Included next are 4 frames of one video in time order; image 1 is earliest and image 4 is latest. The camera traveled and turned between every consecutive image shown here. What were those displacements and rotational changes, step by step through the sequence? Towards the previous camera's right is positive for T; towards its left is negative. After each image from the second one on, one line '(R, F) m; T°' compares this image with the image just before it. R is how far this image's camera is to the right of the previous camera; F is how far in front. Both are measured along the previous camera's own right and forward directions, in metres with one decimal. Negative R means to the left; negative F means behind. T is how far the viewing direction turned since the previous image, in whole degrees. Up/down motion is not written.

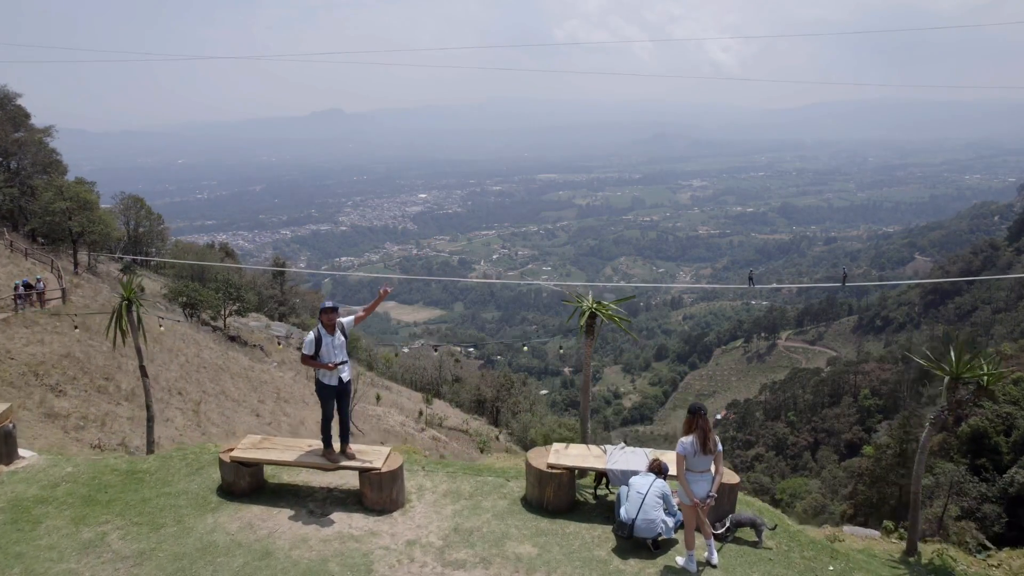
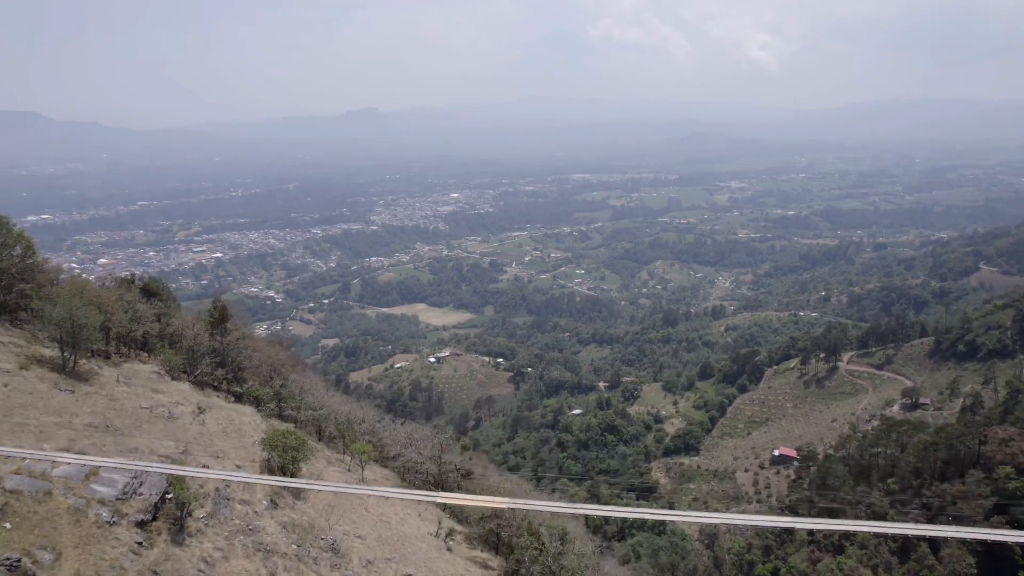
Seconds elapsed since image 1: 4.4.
(0.0, +5.6) m; -3°
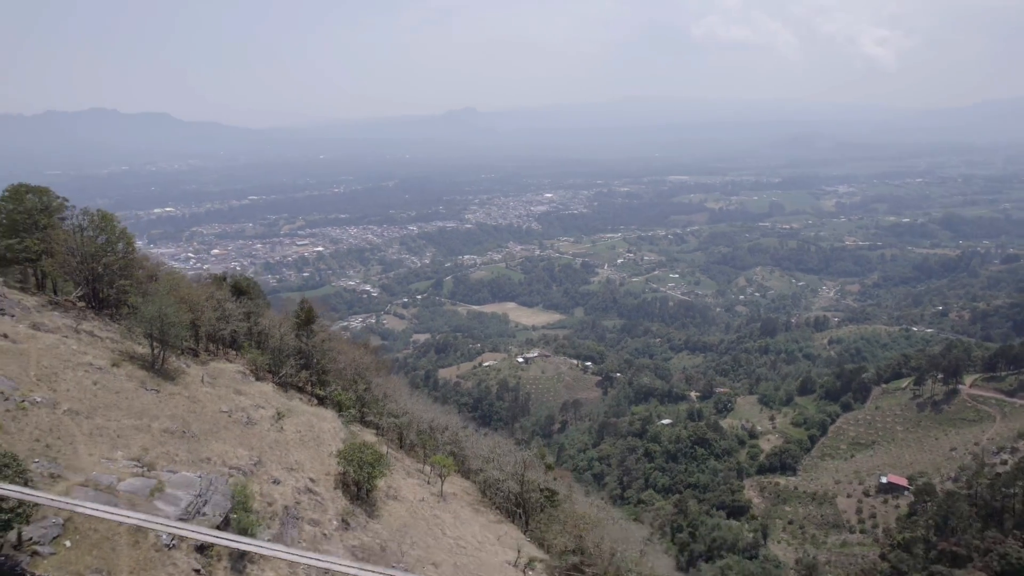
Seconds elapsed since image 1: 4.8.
(-0.1, +0.8) m; -8°
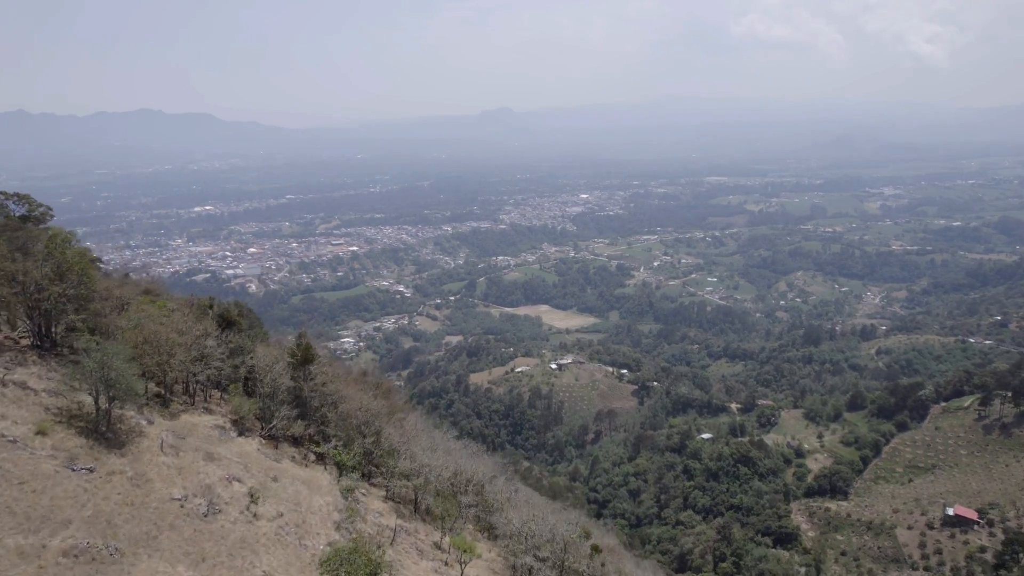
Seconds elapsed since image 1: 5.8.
(-0.2, +2.5) m; -3°
